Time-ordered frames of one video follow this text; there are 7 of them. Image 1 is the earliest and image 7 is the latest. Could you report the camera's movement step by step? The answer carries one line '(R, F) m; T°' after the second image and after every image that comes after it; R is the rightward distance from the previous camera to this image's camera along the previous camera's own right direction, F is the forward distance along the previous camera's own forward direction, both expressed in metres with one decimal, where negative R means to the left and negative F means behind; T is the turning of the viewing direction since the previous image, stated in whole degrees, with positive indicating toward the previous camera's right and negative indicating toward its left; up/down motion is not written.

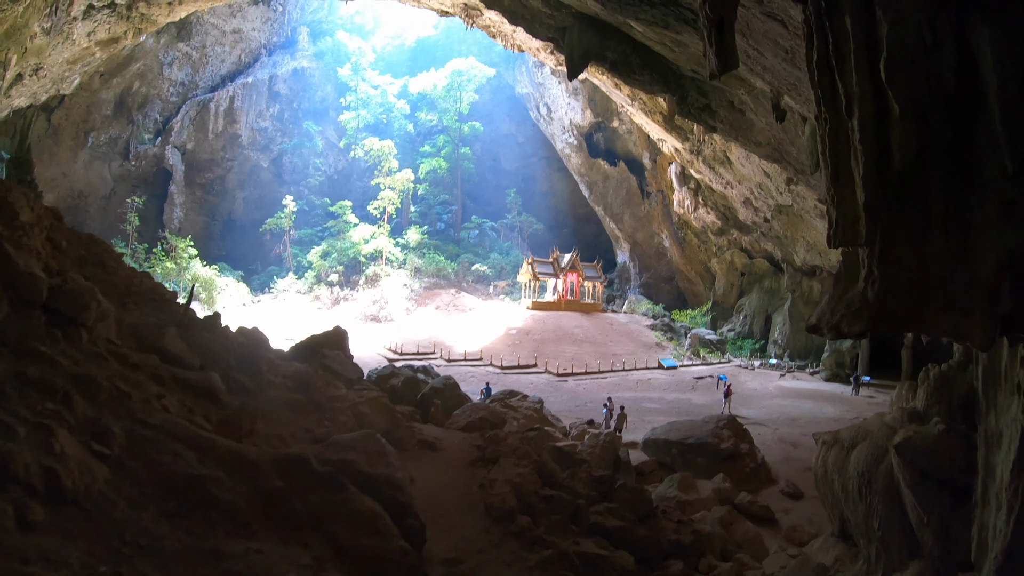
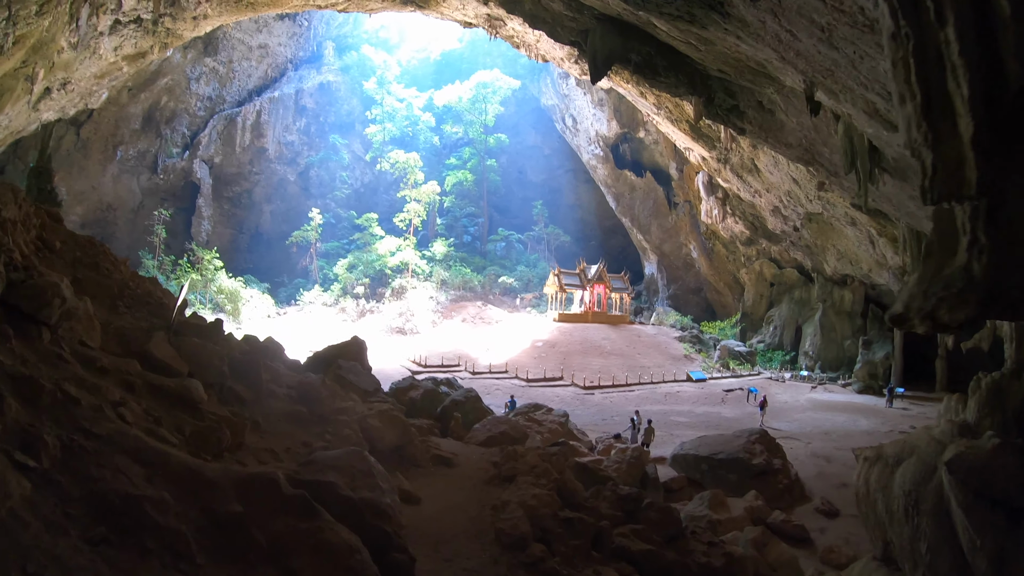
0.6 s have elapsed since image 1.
(0.0, +0.2) m; -2°
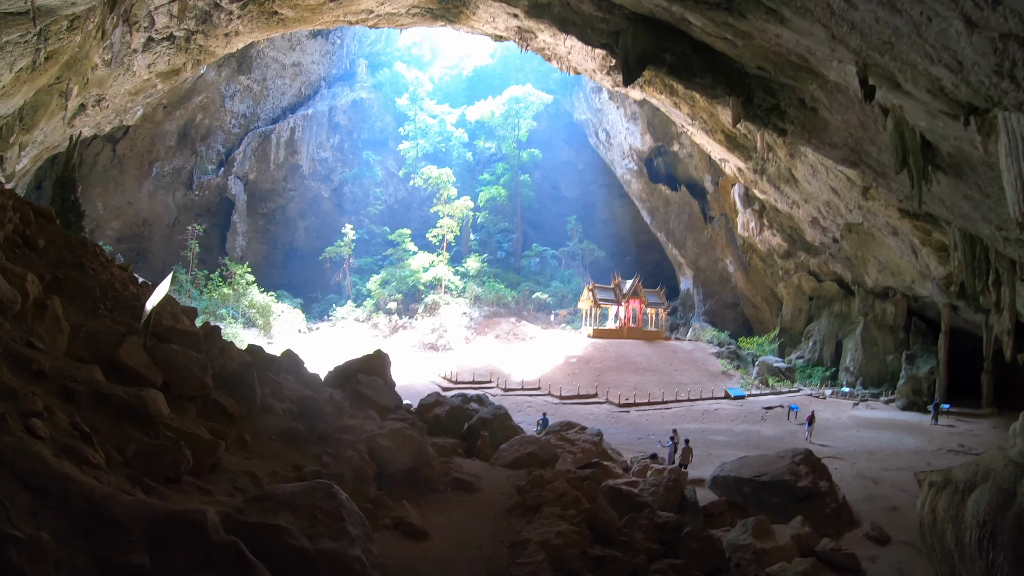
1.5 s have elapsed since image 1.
(0.0, +0.3) m; -3°
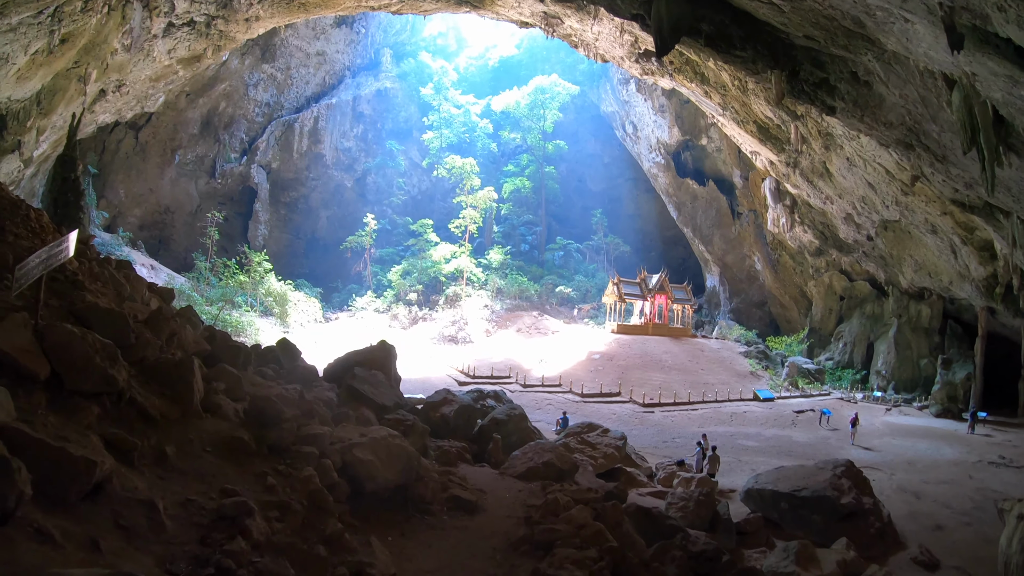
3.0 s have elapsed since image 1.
(0.0, +0.5) m; -2°
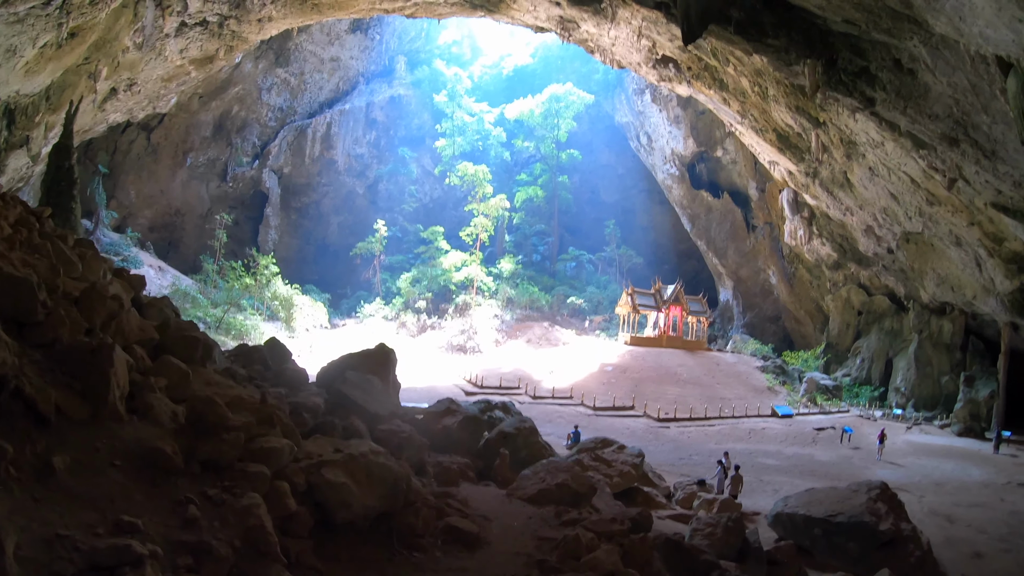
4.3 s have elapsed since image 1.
(0.0, +0.4) m; -1°
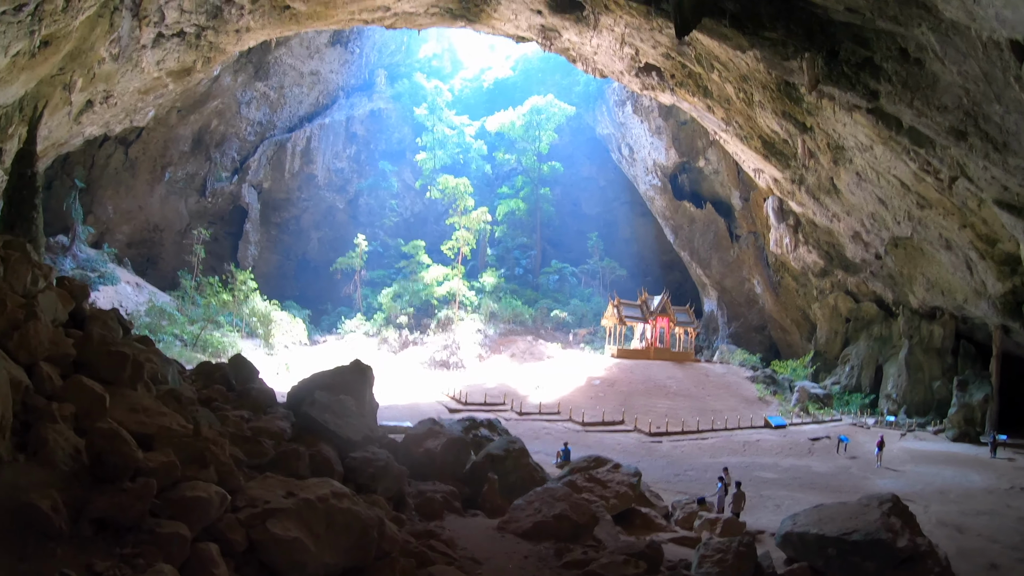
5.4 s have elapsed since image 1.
(0.0, +0.3) m; +1°
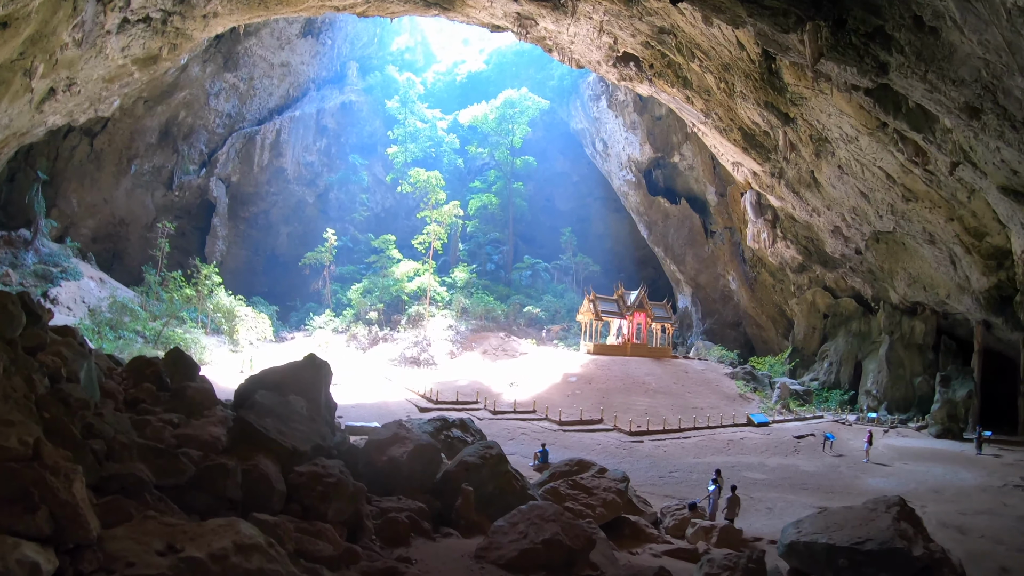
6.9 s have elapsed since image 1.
(0.0, +0.5) m; +2°
